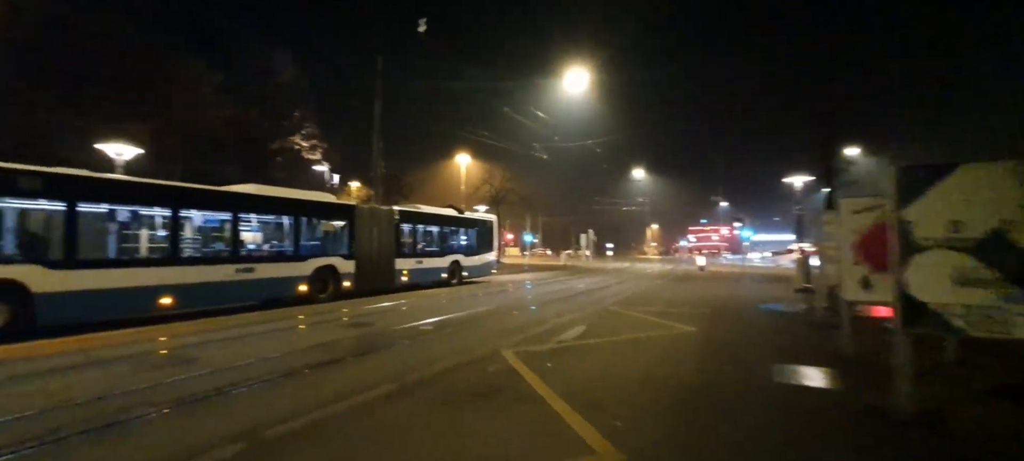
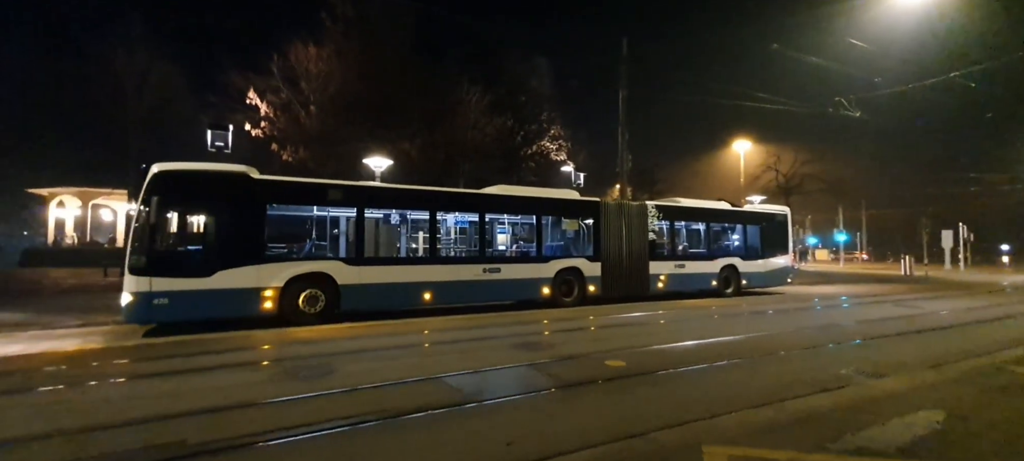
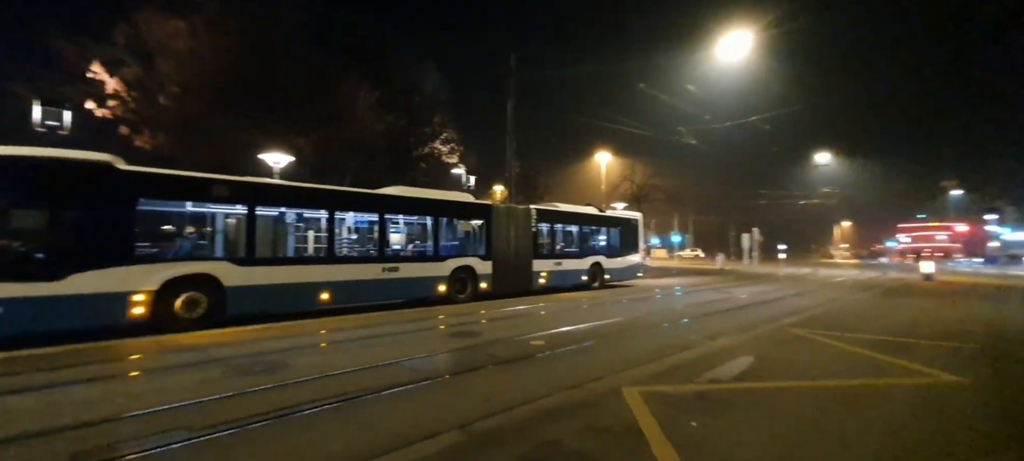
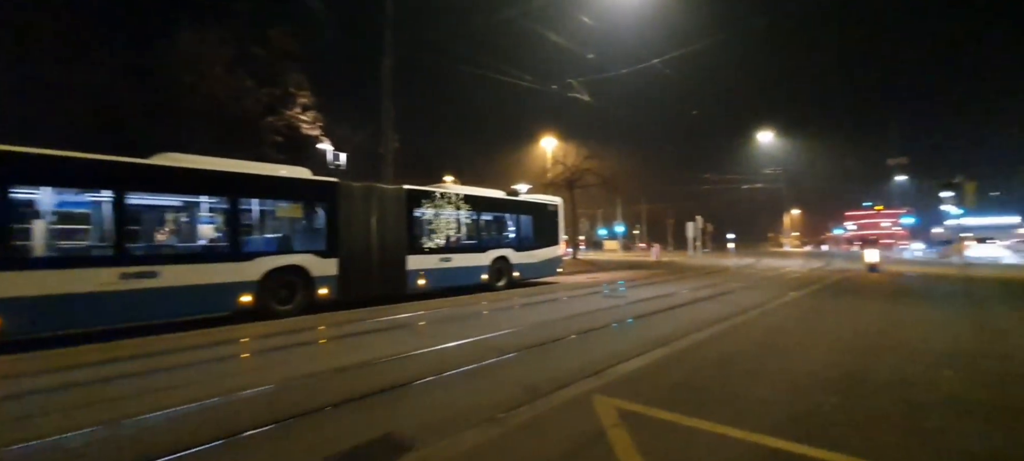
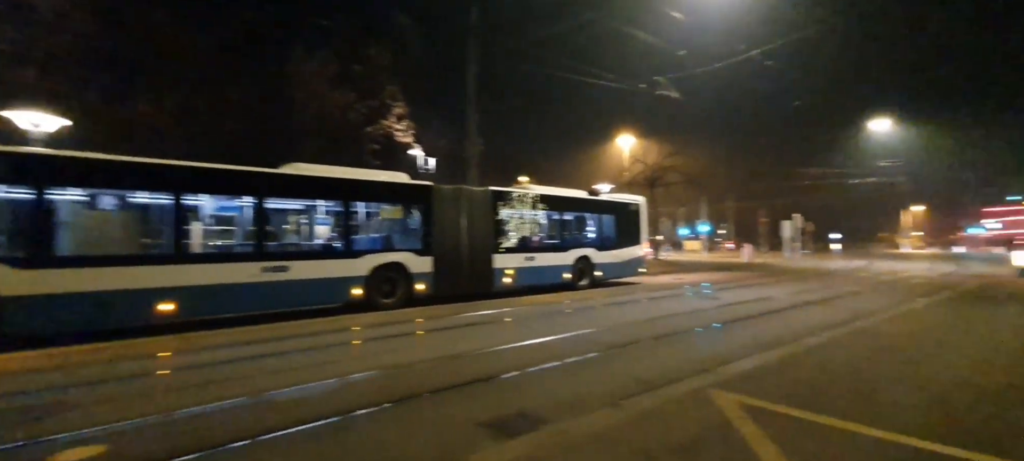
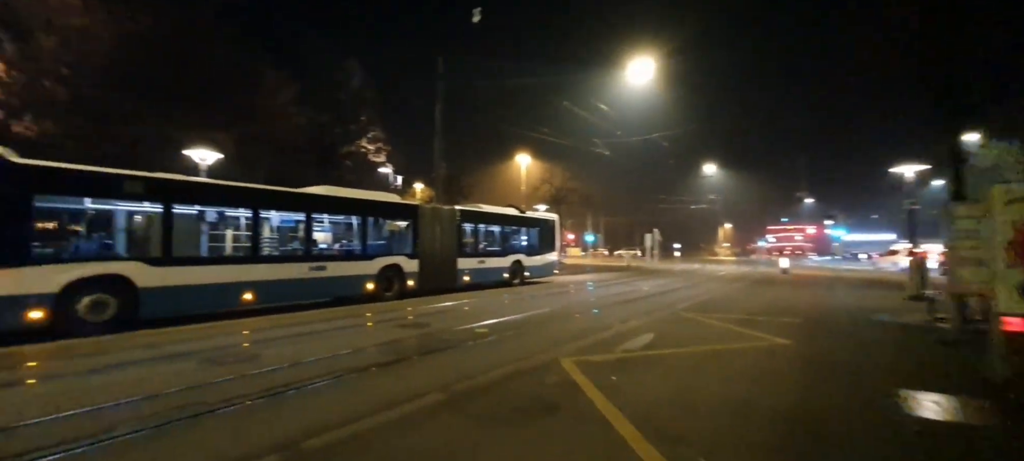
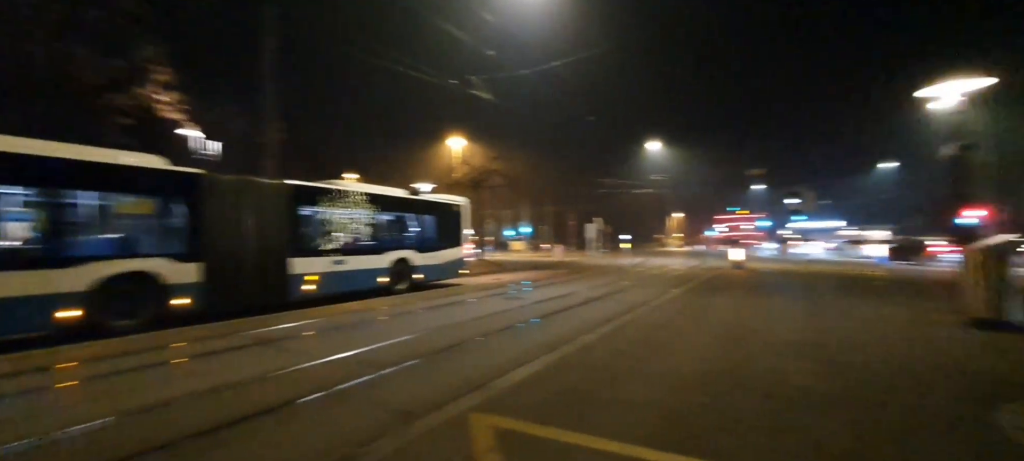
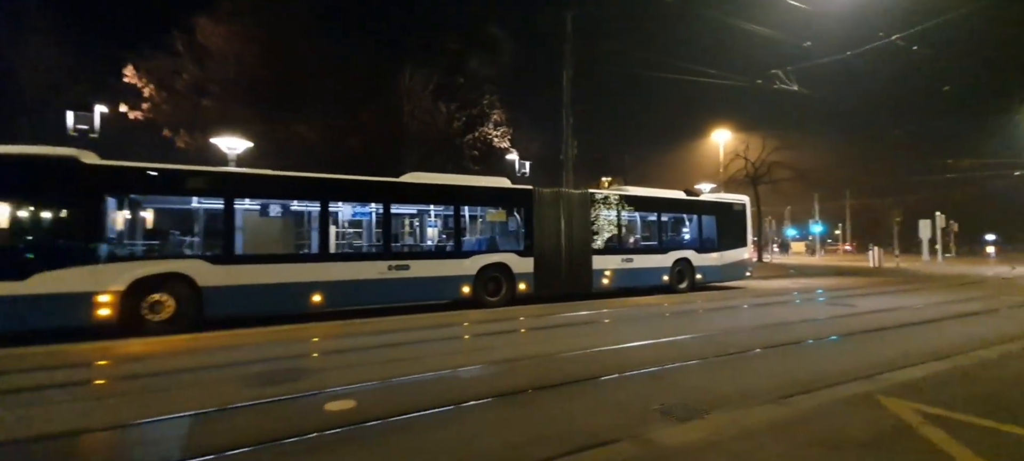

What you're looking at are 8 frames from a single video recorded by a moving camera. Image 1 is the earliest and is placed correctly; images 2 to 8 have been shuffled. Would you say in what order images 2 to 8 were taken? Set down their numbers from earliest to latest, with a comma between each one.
6, 3, 2, 8, 5, 4, 7
